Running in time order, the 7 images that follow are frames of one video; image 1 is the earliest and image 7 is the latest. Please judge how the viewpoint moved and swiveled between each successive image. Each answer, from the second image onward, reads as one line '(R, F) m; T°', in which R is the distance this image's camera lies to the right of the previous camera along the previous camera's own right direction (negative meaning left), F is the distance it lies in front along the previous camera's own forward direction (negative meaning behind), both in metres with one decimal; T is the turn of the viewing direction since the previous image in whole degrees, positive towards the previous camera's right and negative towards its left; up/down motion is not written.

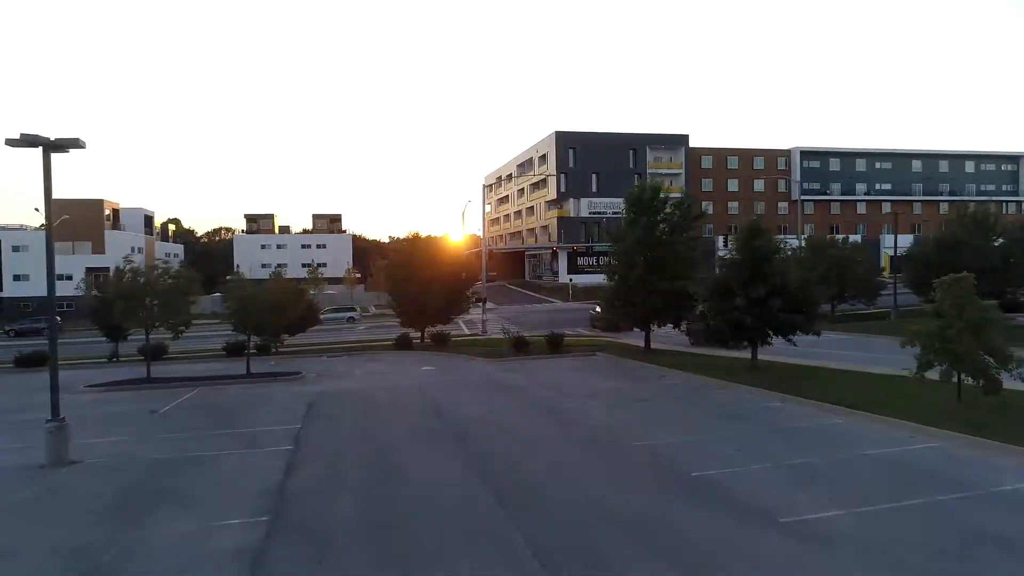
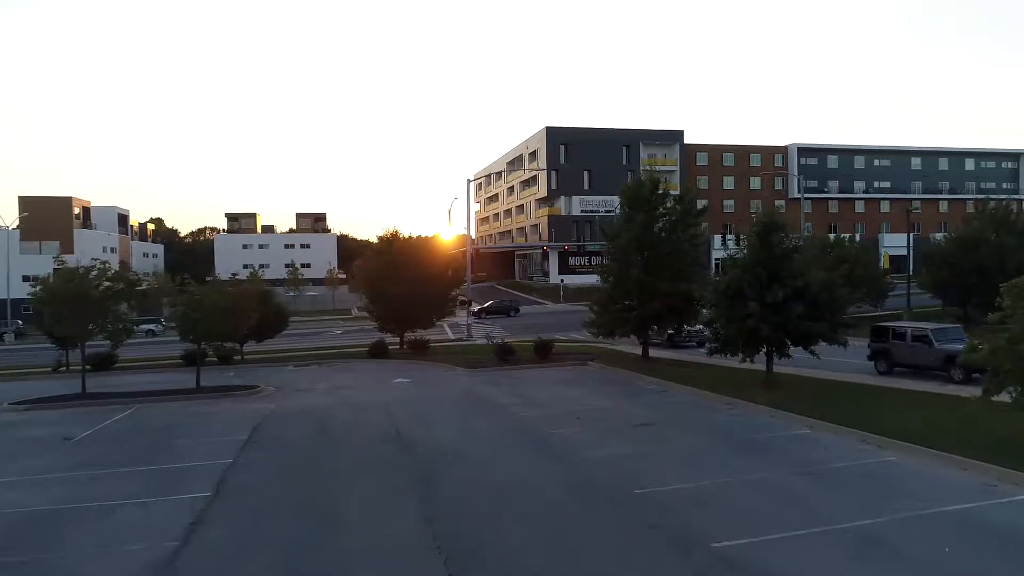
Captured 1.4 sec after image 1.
(+0.3, +2.8) m; +1°
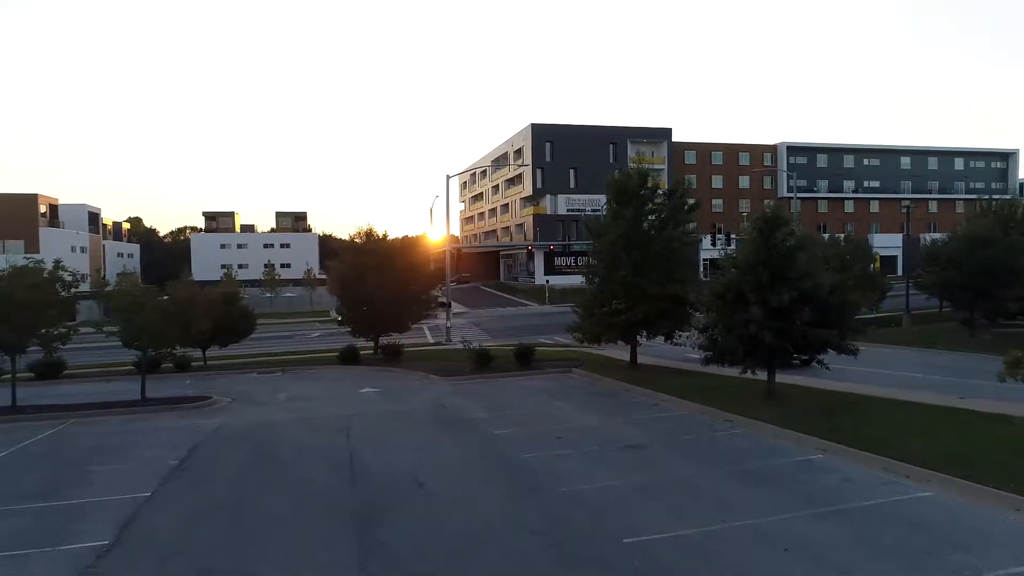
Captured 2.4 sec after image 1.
(+0.3, +1.9) m; +1°
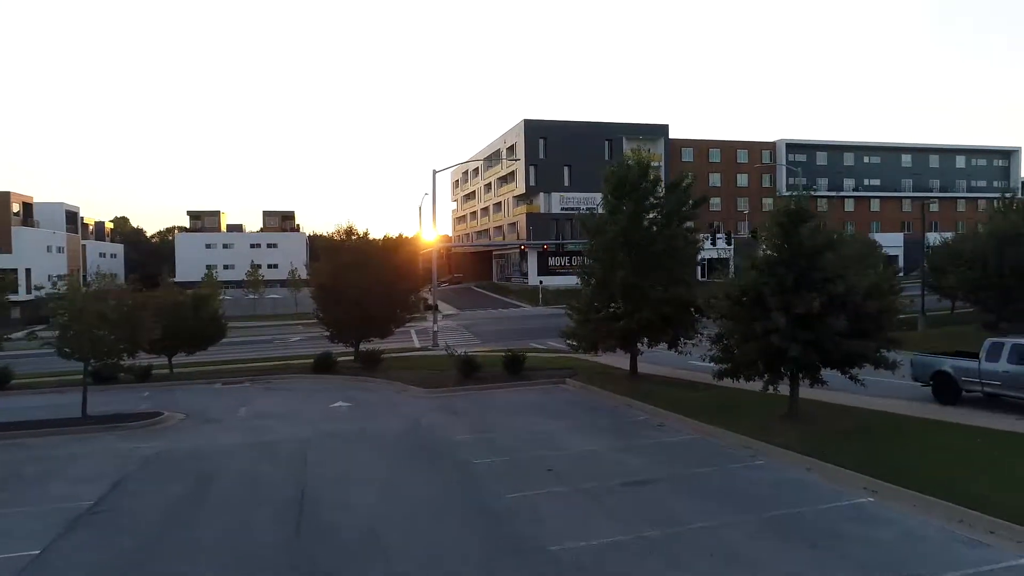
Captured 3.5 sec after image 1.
(+0.2, +2.2) m; 0°
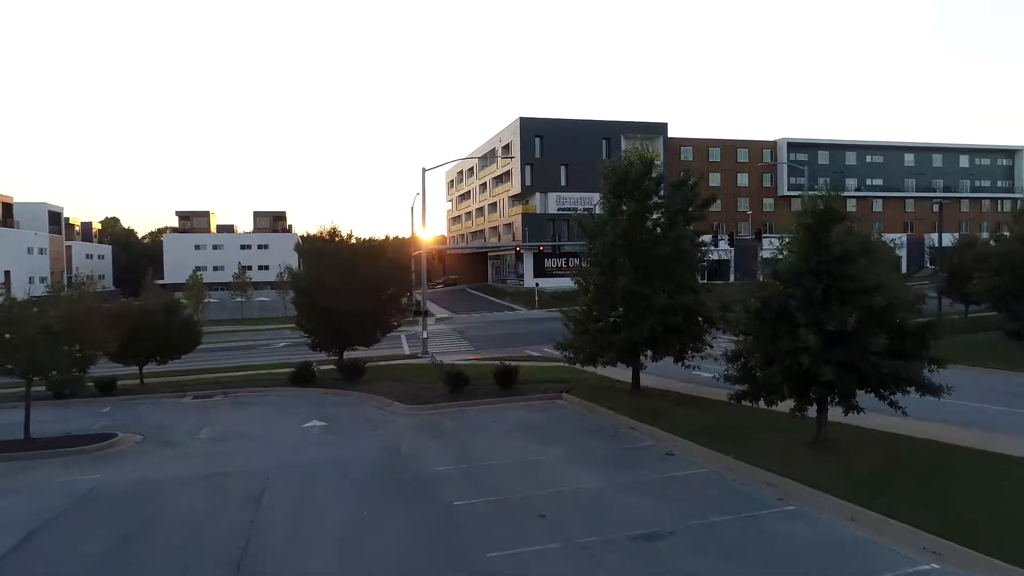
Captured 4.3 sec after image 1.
(+0.2, +1.8) m; 0°
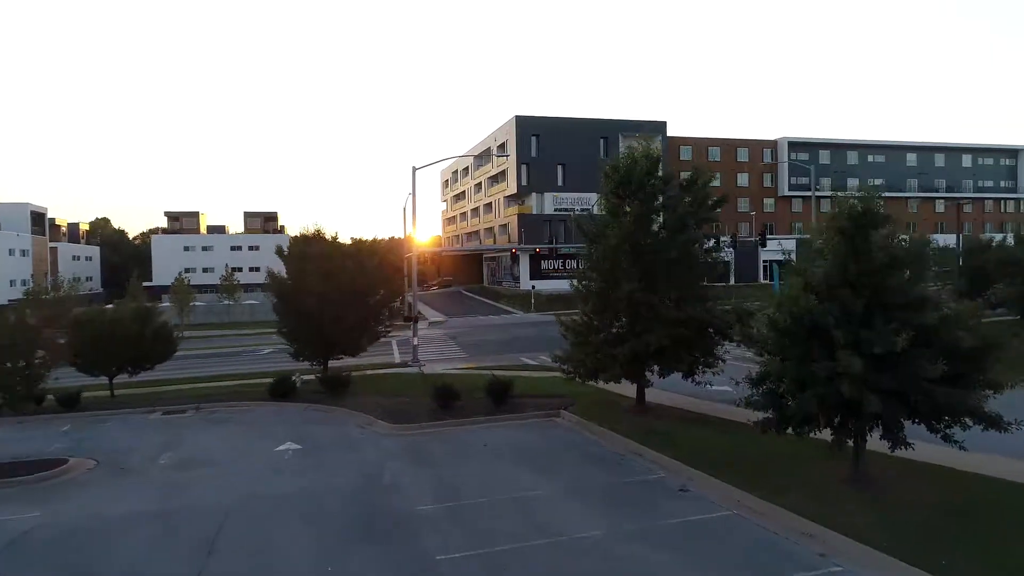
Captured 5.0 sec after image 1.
(+0.1, +1.7) m; 0°
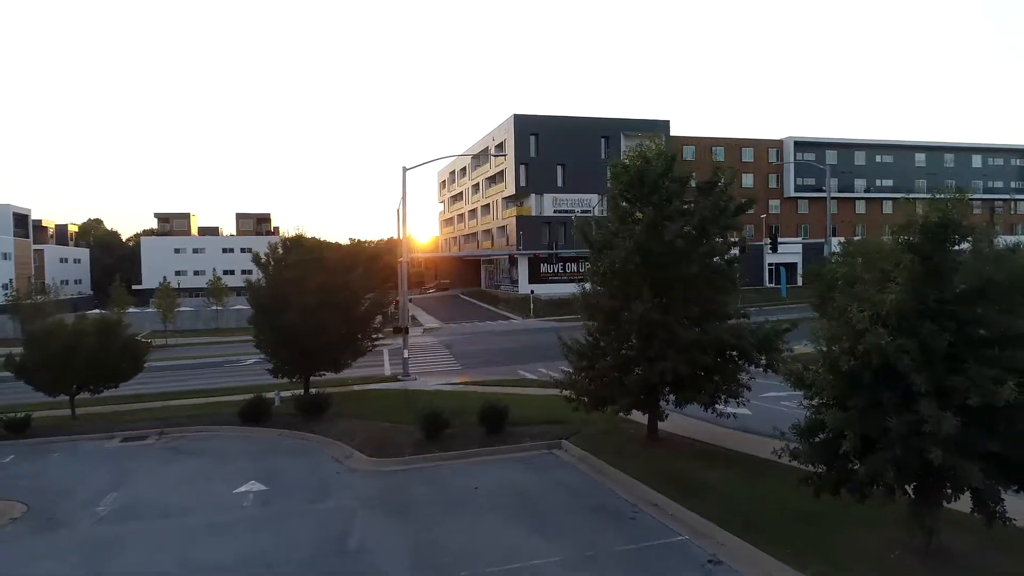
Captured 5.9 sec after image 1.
(+0.1, +2.2) m; 0°
